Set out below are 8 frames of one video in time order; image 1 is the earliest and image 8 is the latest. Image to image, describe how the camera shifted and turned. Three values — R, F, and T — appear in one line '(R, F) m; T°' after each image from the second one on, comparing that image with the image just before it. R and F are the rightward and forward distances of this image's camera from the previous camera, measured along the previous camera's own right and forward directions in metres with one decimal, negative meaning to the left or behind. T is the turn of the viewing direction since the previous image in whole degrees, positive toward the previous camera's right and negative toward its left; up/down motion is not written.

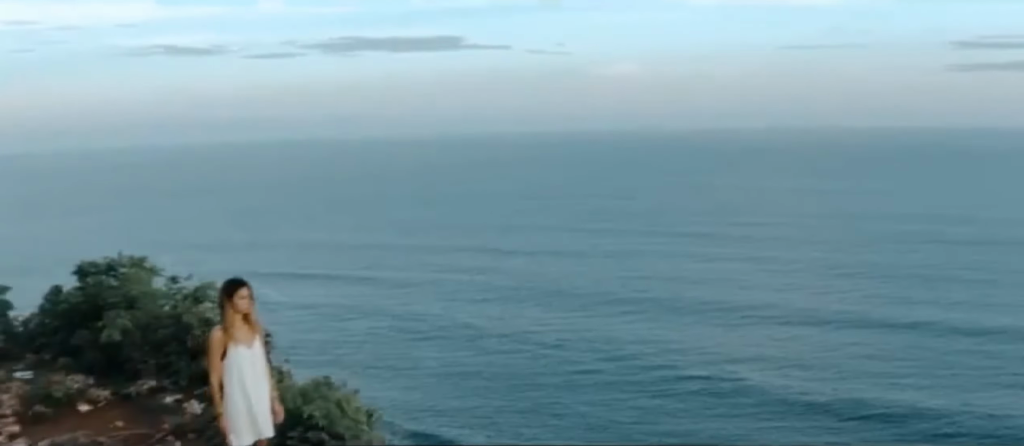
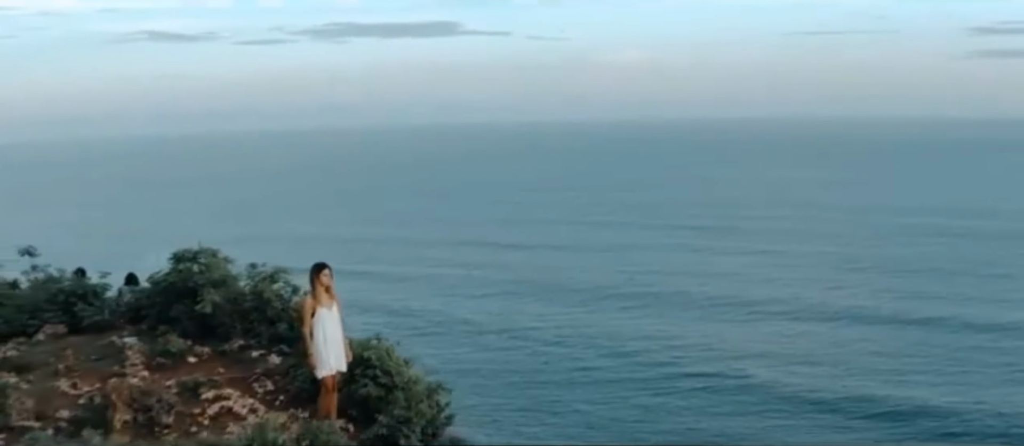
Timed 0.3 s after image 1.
(0.0, +0.6) m; 0°
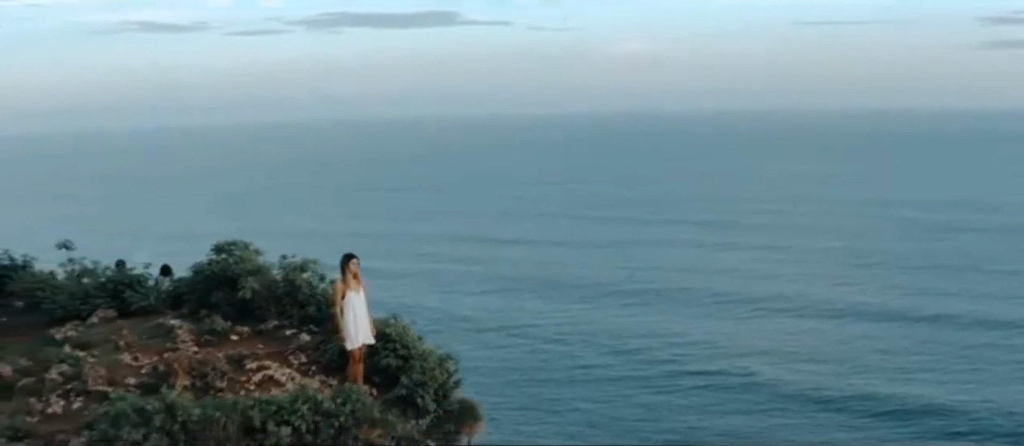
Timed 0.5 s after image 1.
(0.0, +0.4) m; 0°
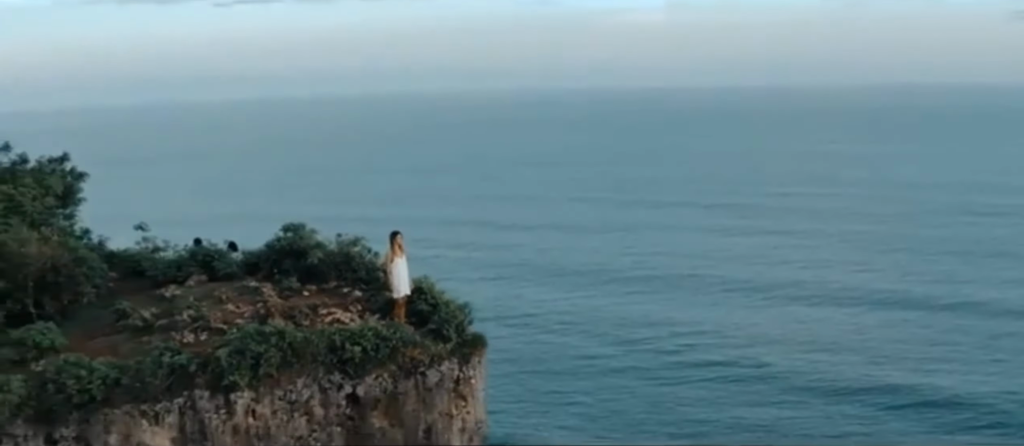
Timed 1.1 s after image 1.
(0.0, +1.1) m; 0°
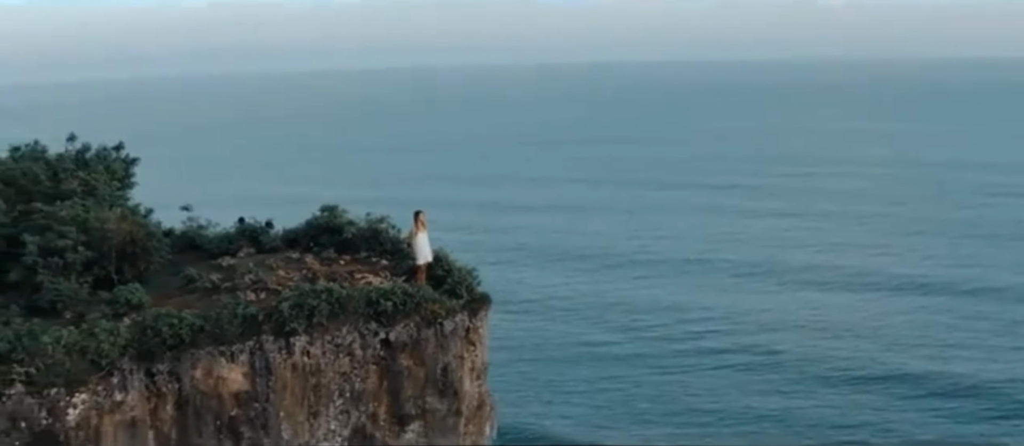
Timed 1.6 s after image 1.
(0.0, -0.4) m; 0°
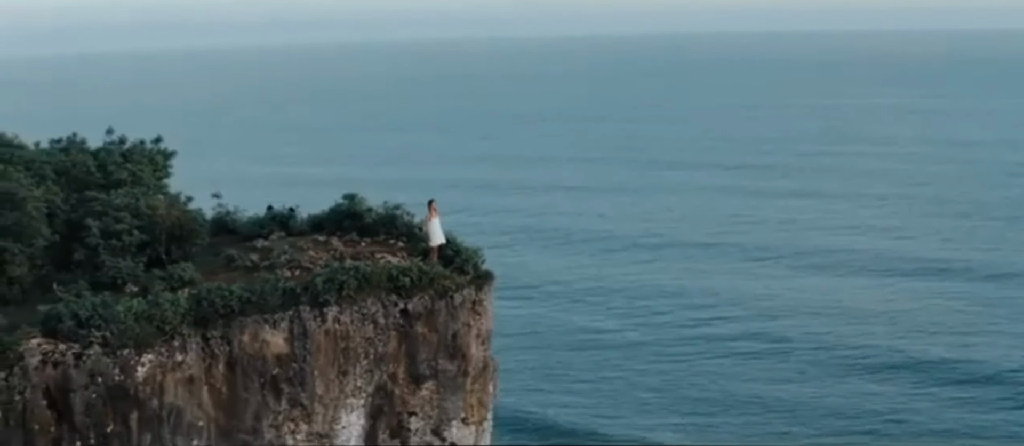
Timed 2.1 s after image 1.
(0.0, -0.6) m; 0°
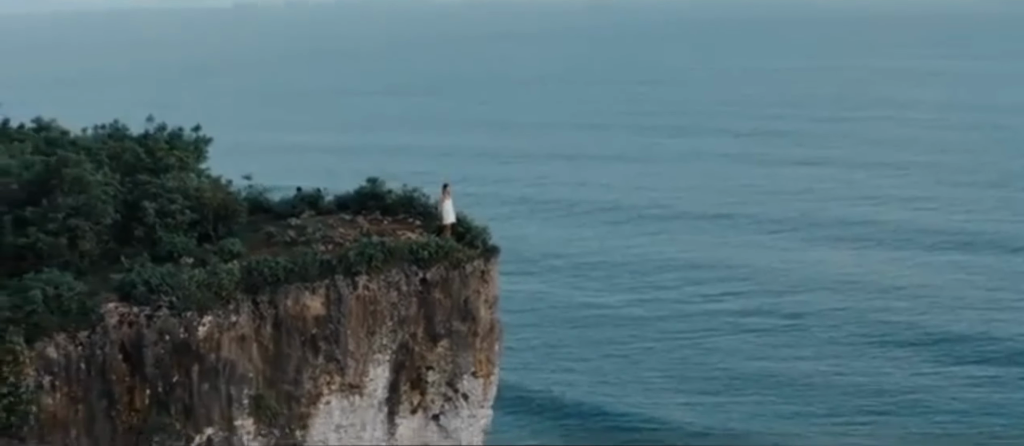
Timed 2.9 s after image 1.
(0.0, -0.7) m; 0°
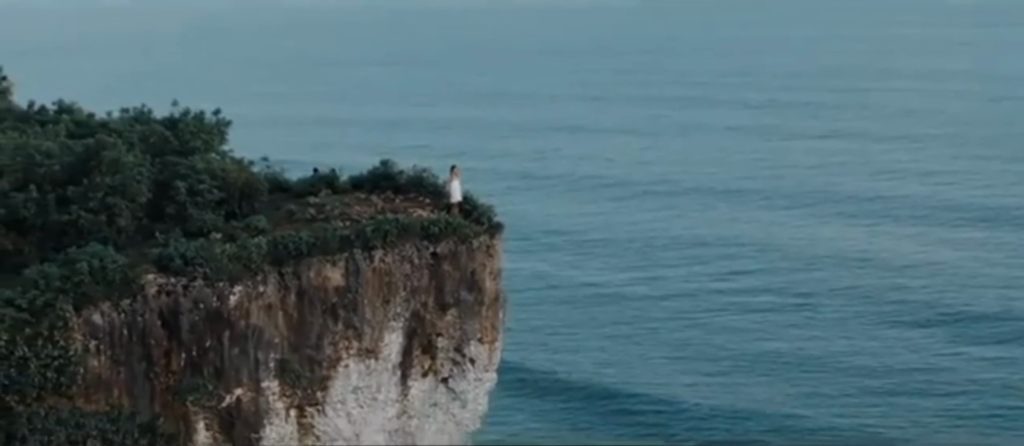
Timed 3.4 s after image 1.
(0.0, -0.4) m; 0°
